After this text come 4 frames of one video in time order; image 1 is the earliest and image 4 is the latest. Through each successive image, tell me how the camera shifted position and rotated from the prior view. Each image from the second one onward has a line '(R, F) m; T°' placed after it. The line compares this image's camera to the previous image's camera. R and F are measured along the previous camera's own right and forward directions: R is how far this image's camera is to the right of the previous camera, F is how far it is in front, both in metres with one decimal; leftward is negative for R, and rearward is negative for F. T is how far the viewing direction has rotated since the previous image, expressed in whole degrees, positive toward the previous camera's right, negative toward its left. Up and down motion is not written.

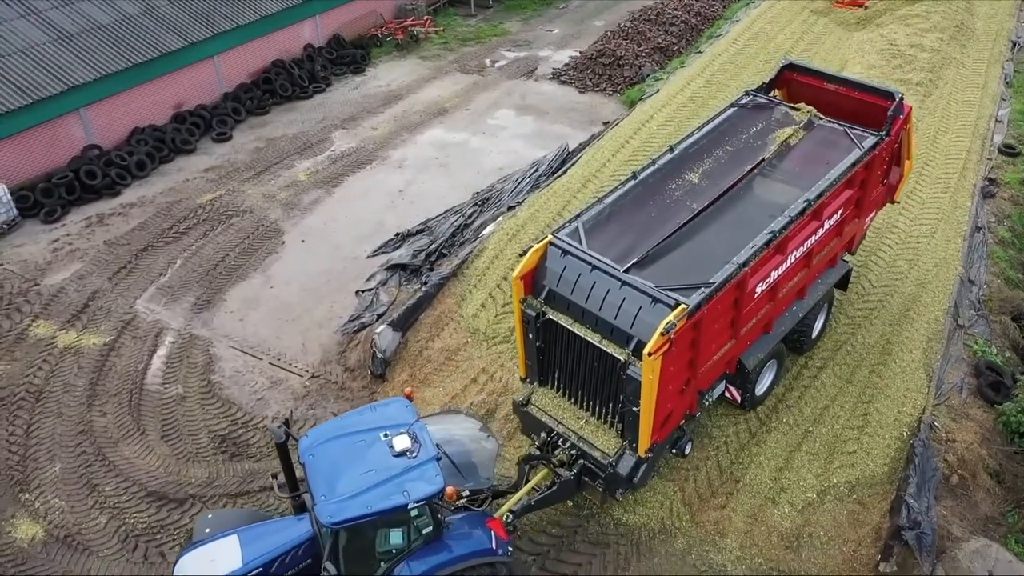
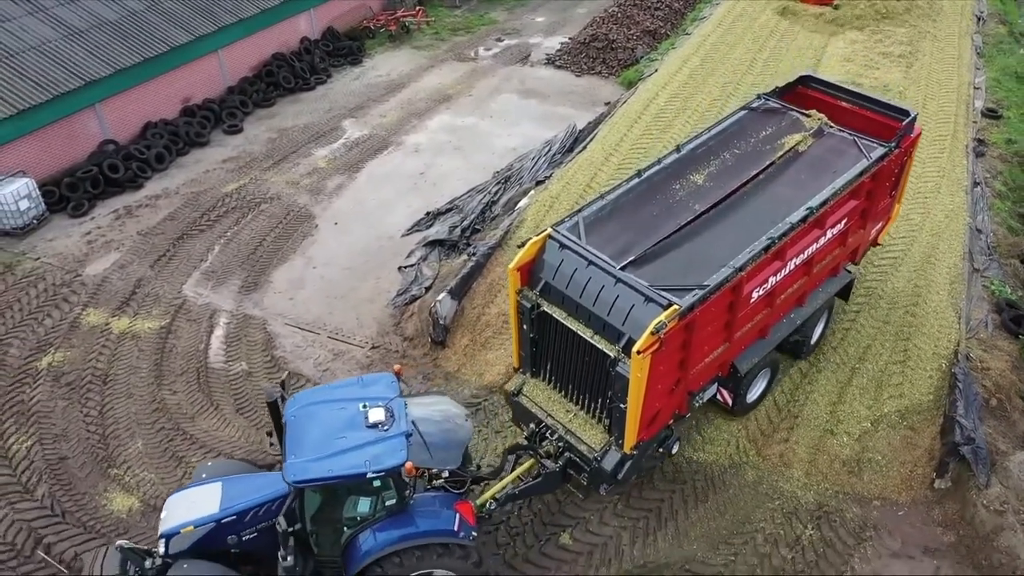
(-1.1, -0.3) m; +3°
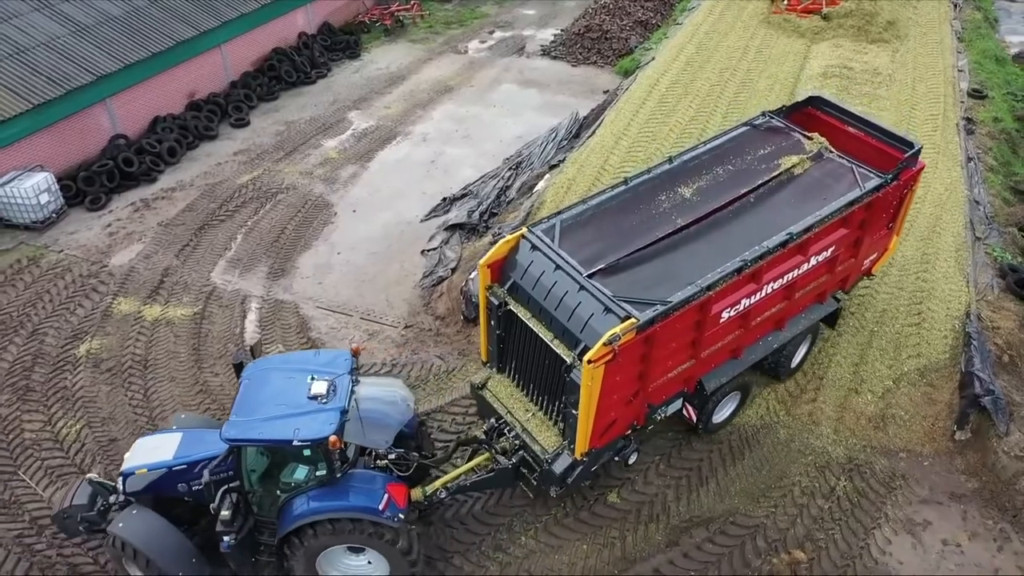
(-0.7, -0.3) m; +2°
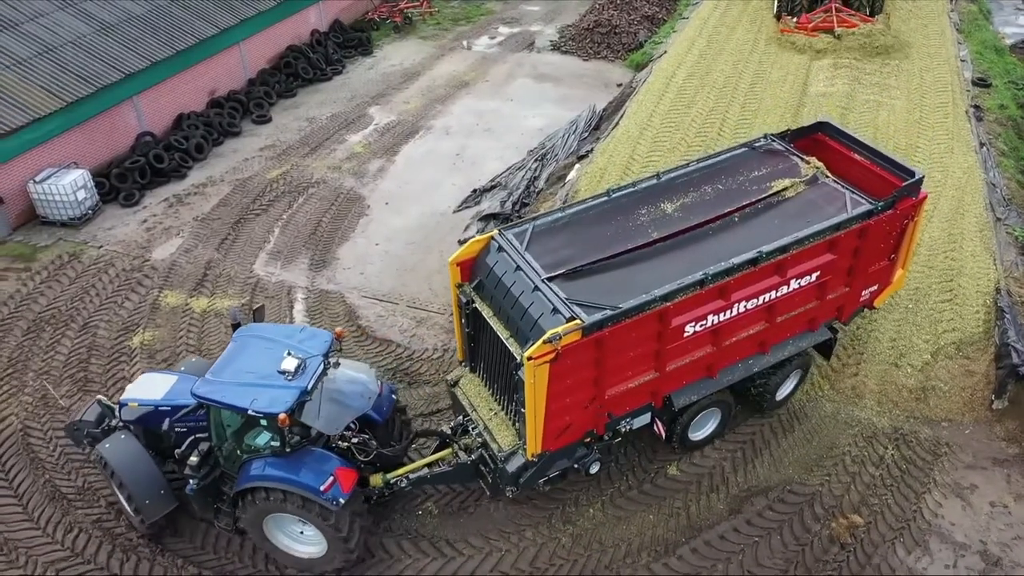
(-0.8, -0.2) m; +1°
